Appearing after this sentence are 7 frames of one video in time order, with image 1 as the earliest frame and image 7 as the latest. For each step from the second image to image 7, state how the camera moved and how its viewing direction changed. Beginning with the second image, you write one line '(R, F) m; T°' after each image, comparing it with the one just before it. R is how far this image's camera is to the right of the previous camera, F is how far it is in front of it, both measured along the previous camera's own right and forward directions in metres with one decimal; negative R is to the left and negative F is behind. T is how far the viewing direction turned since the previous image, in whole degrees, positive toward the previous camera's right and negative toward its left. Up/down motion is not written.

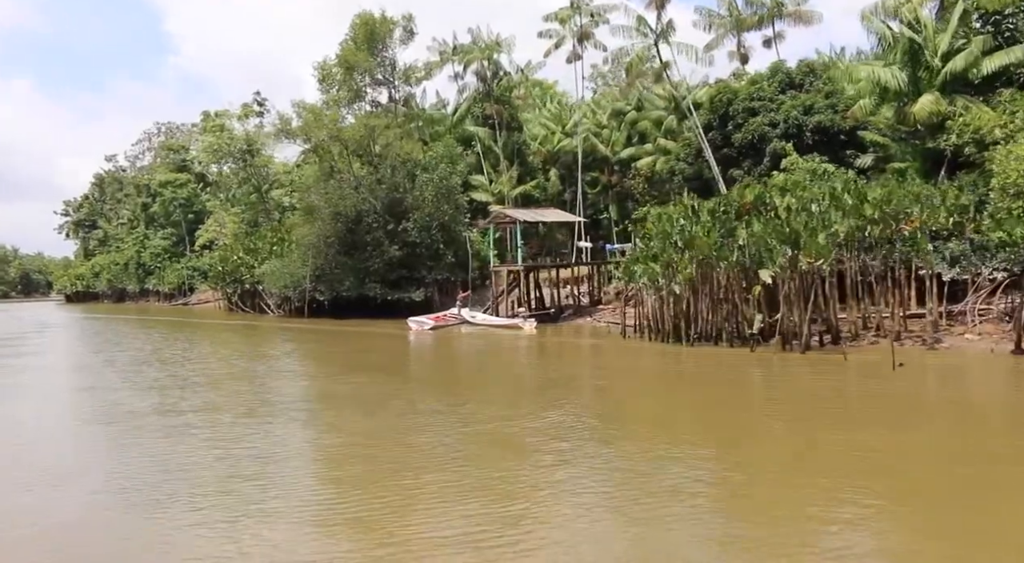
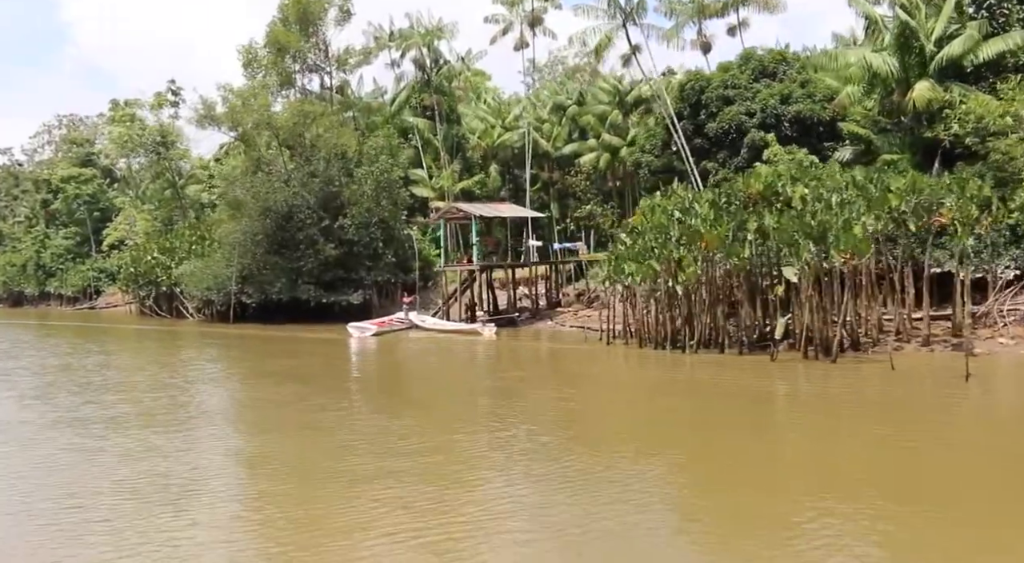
(-1.4, +3.0) m; +5°
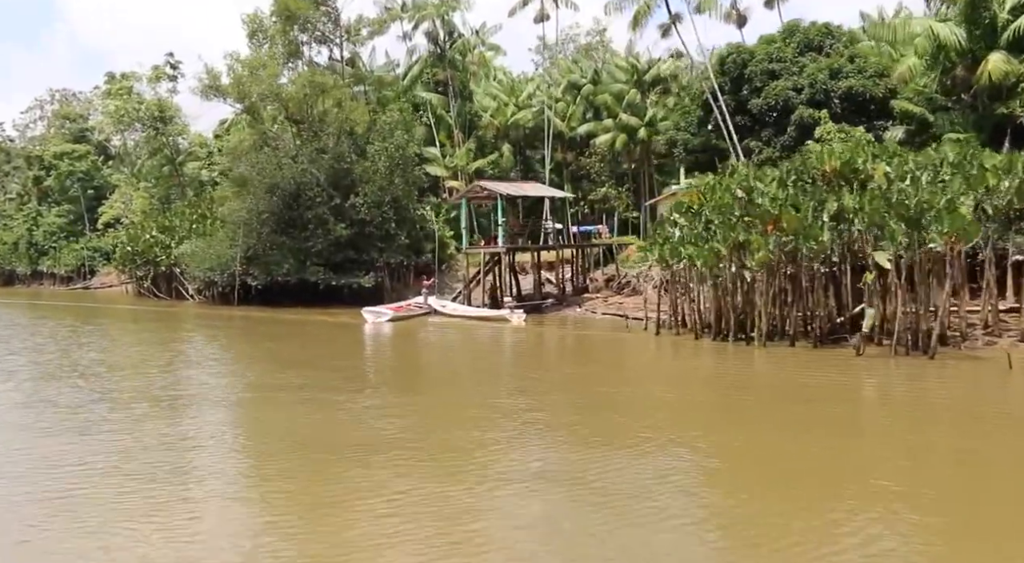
(-1.2, +1.9) m; 0°
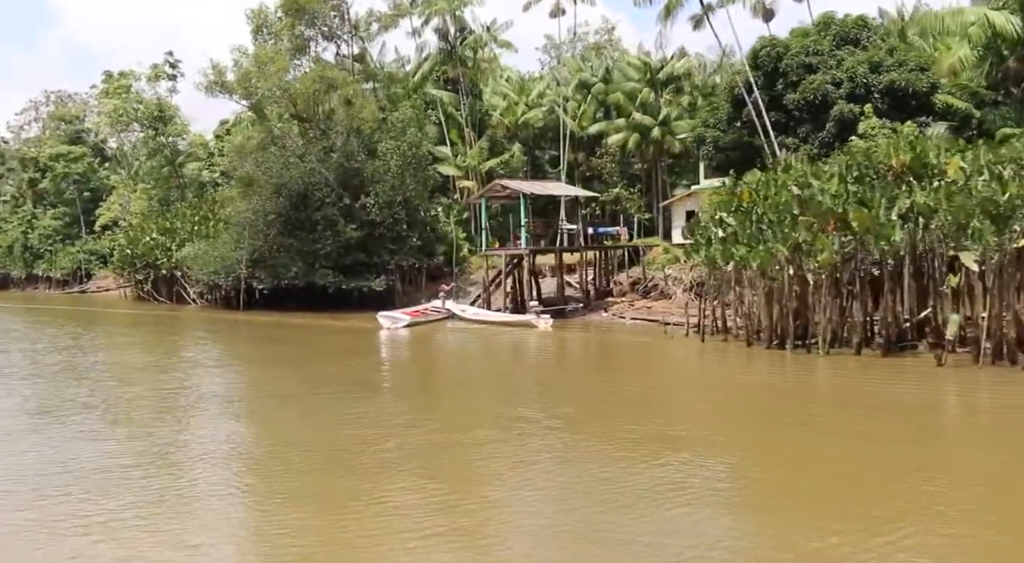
(-0.9, +1.4) m; 0°
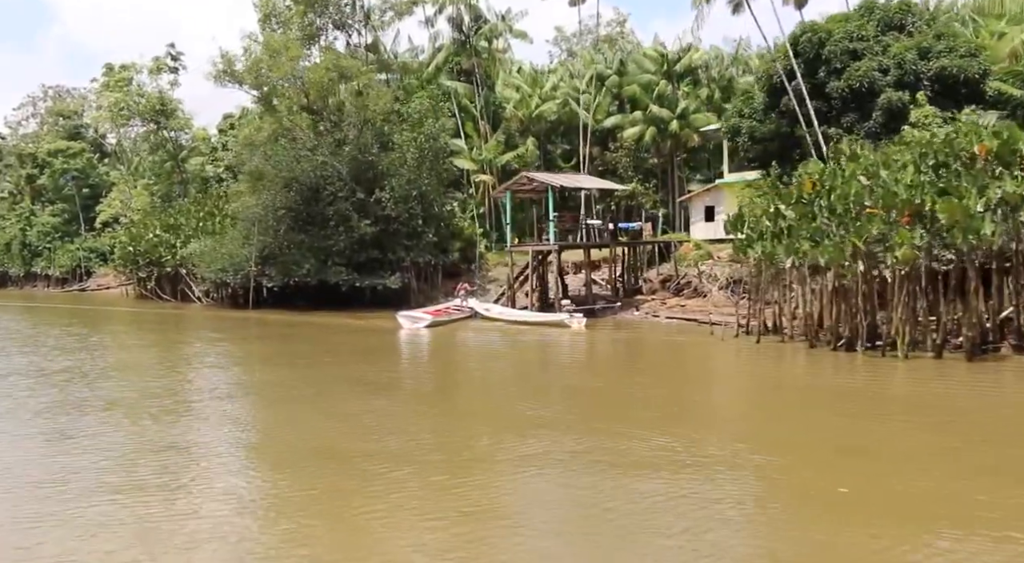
(-1.0, +1.4) m; 0°
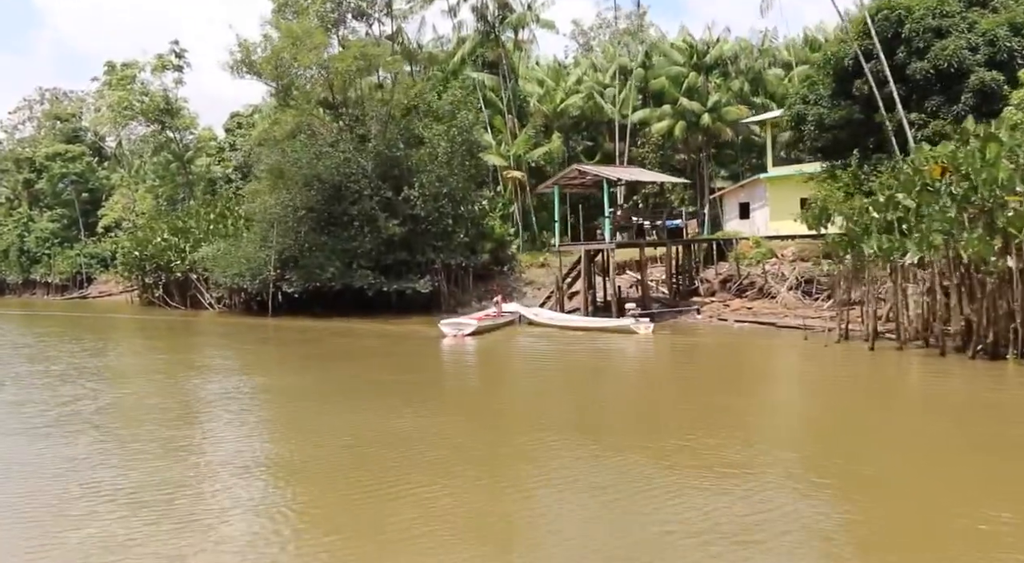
(-1.6, +2.3) m; 0°
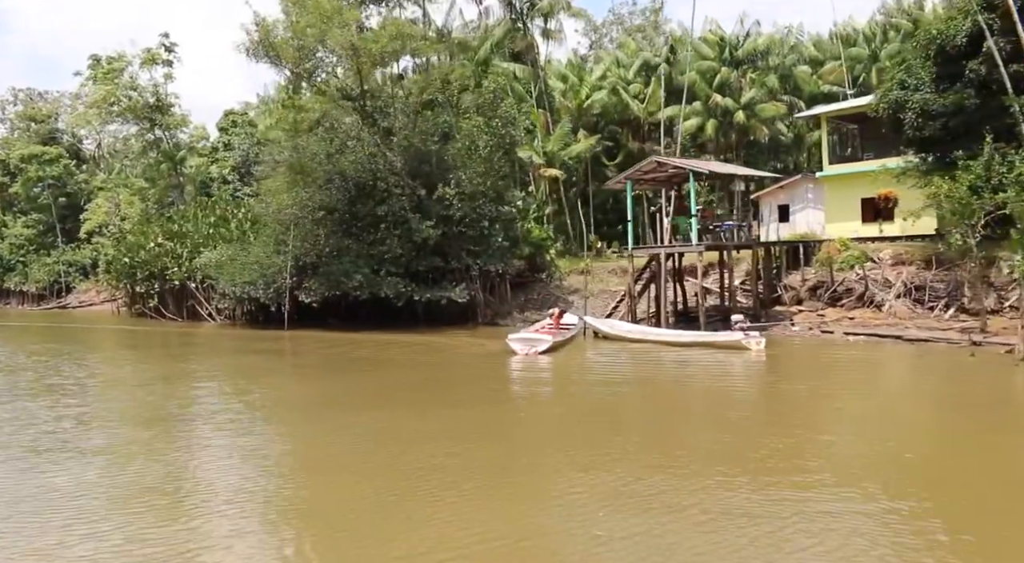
(-2.5, +3.3) m; +2°
